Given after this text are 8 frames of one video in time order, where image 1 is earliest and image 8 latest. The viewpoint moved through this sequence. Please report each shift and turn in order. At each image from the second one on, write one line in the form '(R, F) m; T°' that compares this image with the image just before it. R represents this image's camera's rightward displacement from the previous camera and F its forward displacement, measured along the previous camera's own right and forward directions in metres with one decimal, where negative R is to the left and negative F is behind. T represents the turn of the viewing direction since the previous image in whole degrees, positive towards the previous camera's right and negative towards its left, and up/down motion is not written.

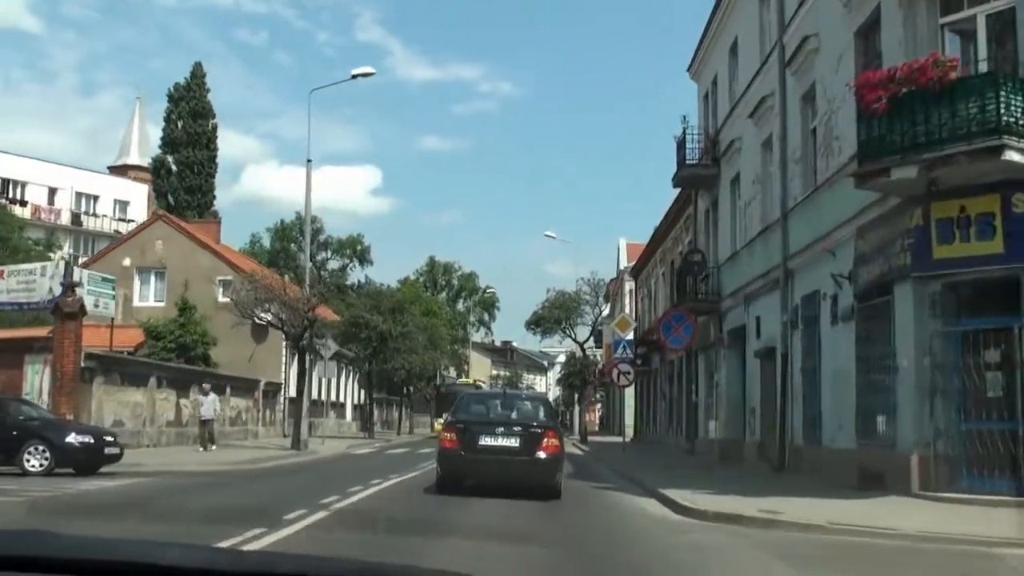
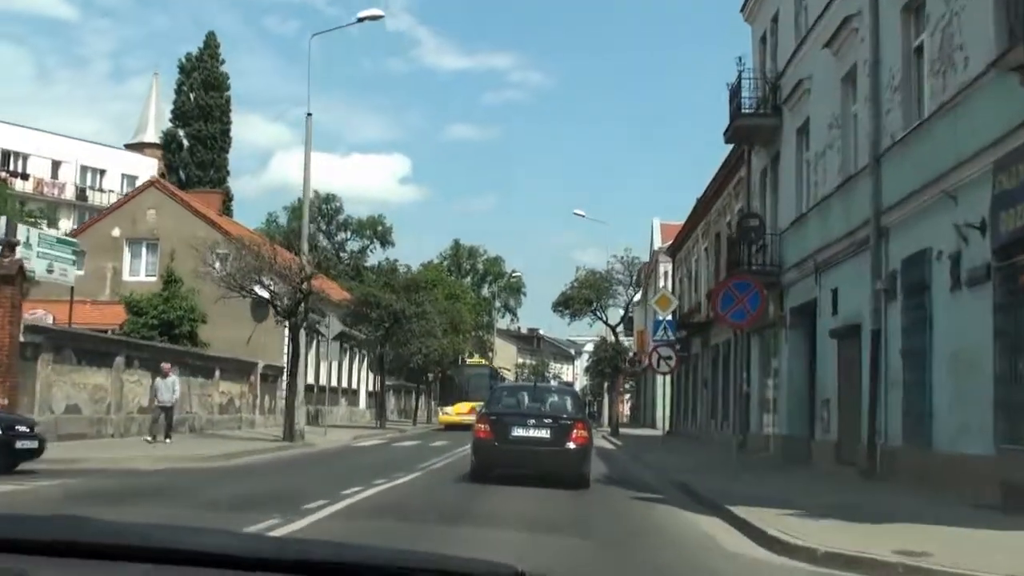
(+0.1, +4.0) m; -1°
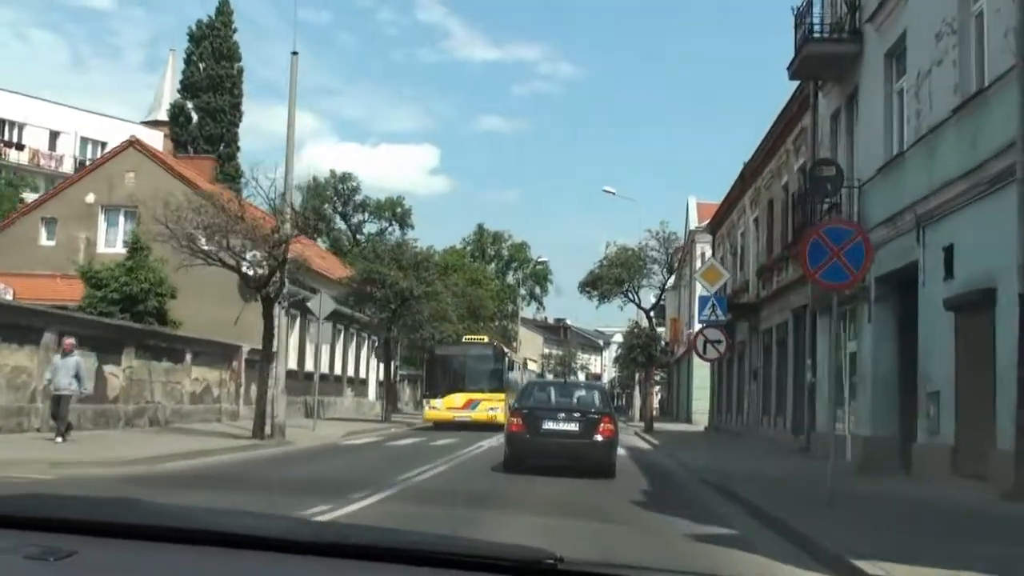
(+0.2, +4.5) m; -1°
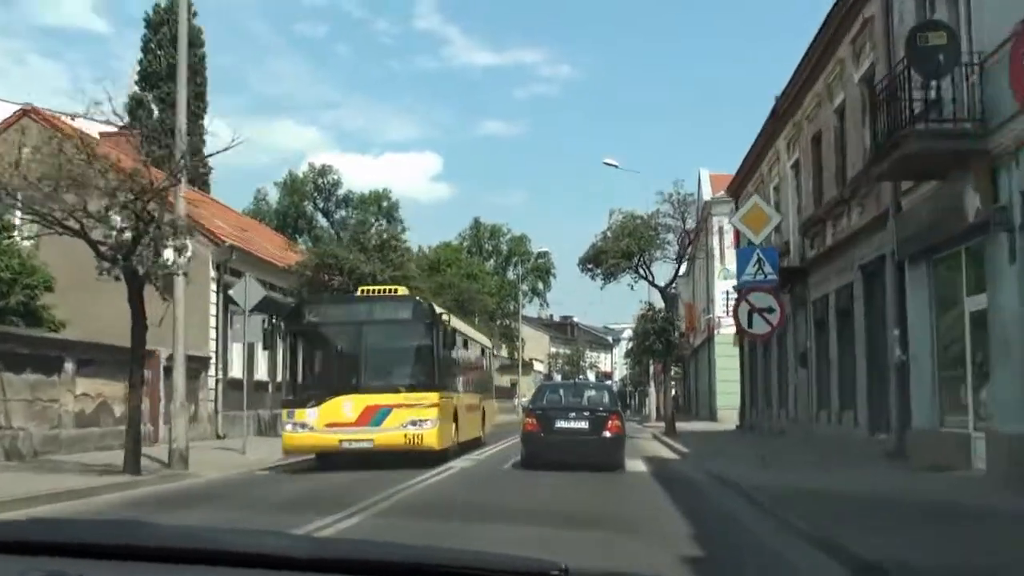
(+0.5, +6.4) m; 0°
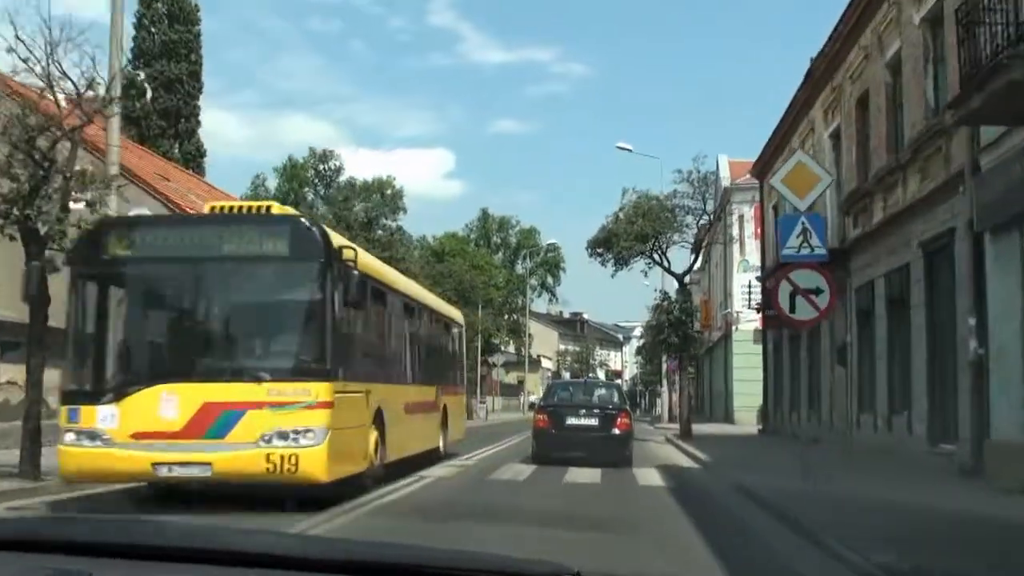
(+0.2, +3.0) m; 0°
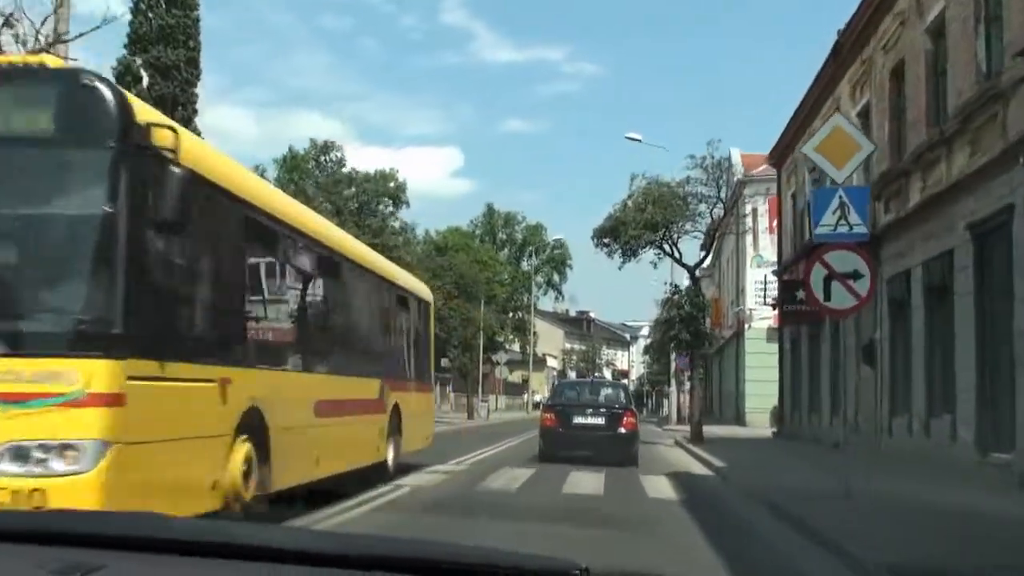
(+0.2, +1.8) m; 0°
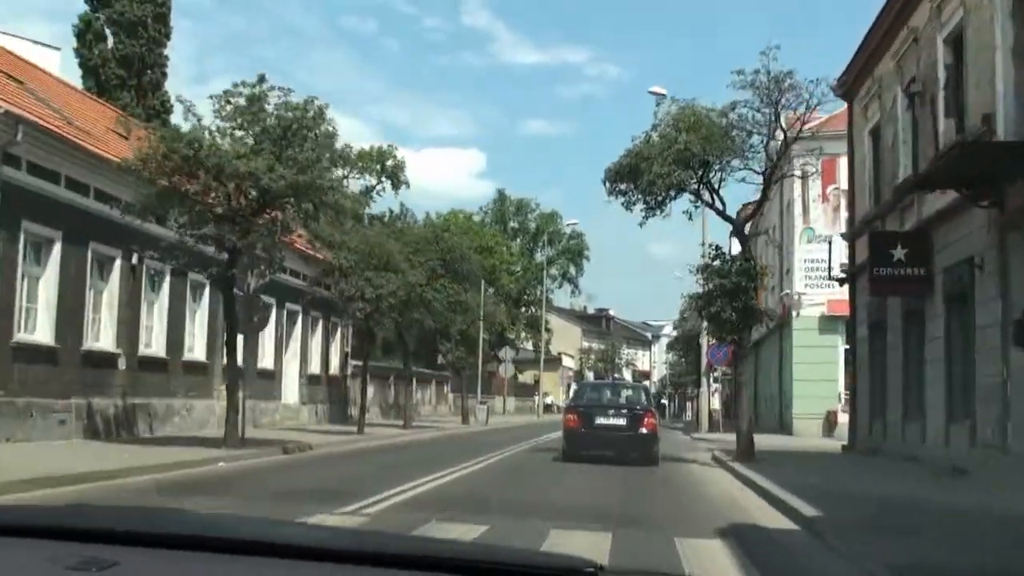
(+0.6, +7.1) m; -1°
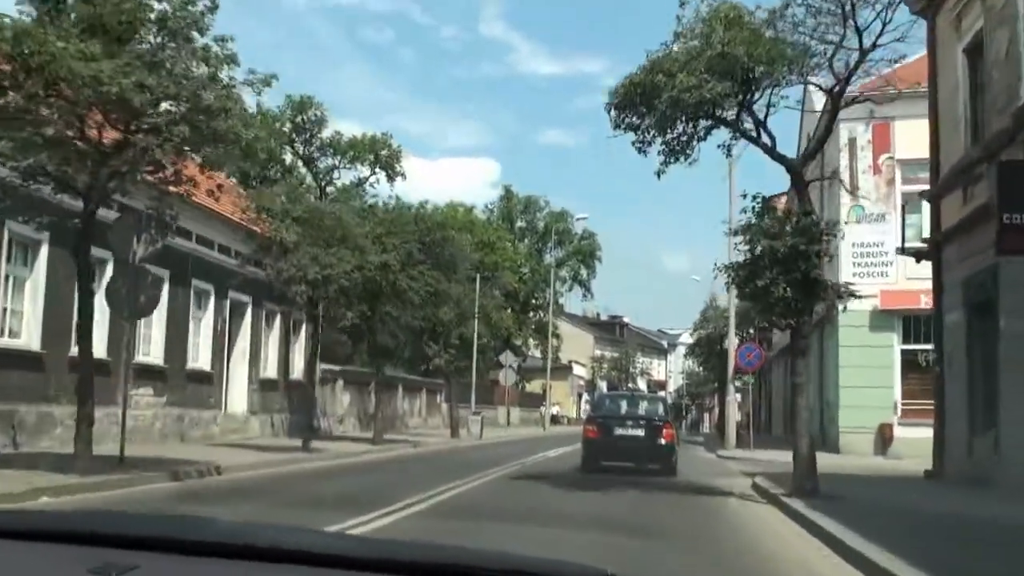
(+0.5, +5.4) m; -1°
